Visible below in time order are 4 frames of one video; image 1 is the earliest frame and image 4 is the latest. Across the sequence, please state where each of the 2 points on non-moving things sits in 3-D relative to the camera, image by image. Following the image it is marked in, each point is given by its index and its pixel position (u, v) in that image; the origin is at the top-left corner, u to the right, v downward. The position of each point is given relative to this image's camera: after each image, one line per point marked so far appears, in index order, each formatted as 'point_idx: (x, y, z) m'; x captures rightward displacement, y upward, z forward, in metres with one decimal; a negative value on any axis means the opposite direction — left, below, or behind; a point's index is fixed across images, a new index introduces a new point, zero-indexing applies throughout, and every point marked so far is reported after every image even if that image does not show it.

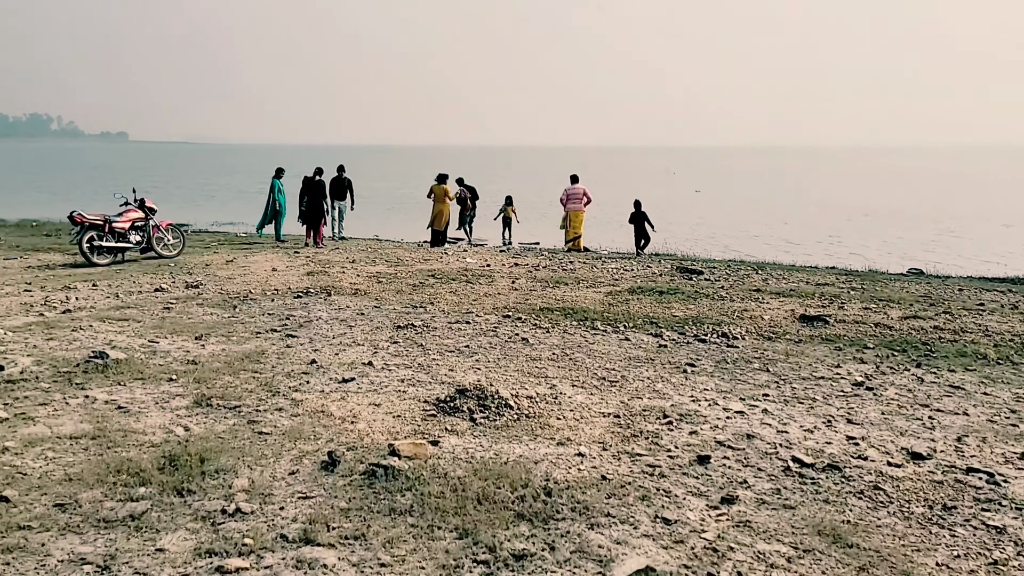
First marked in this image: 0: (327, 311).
0: (-2.5, -0.3, +10.5) m
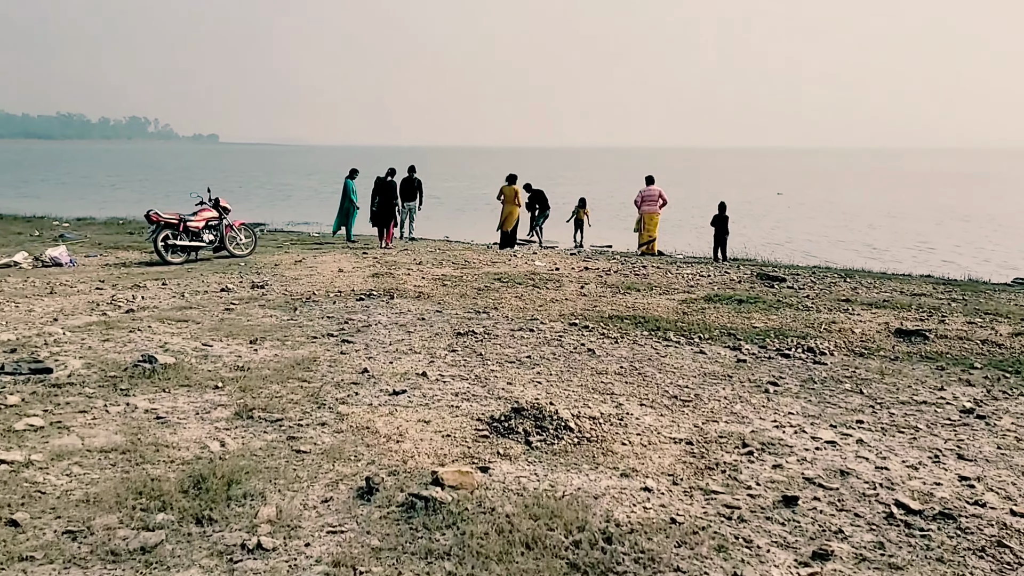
0: (-1.6, -0.4, +10.1) m
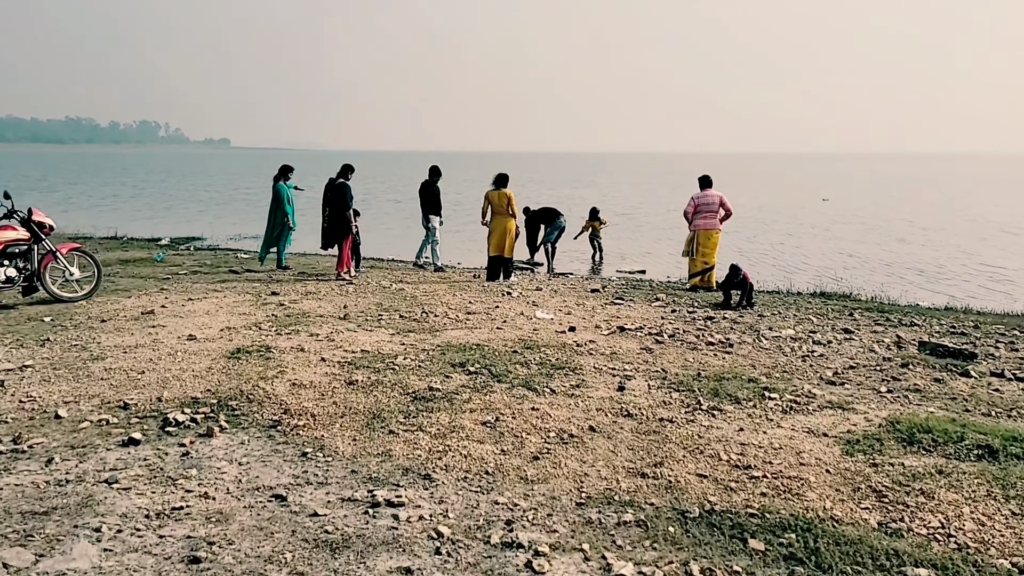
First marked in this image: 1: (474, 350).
0: (-2.0, -1.2, +3.7) m
1: (-0.4, -0.6, +8.0) m
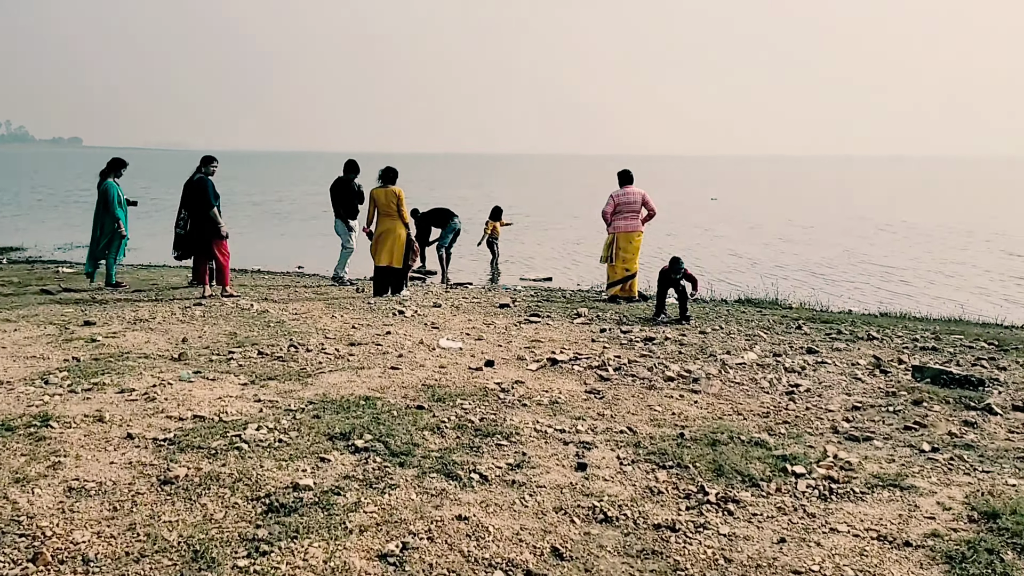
0: (-2.0, -1.5, +1.2) m
1: (-1.1, -0.9, +5.6) m
